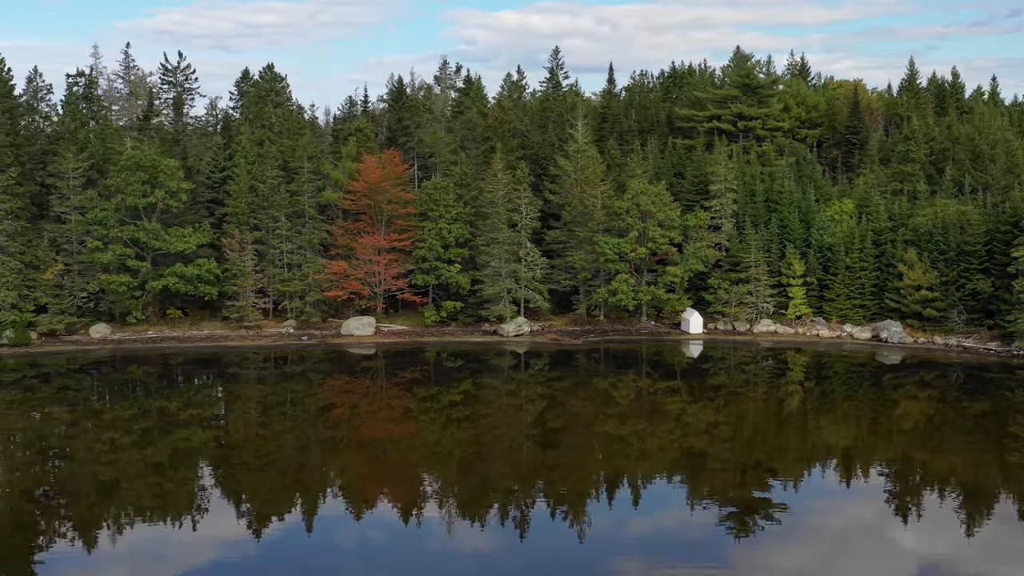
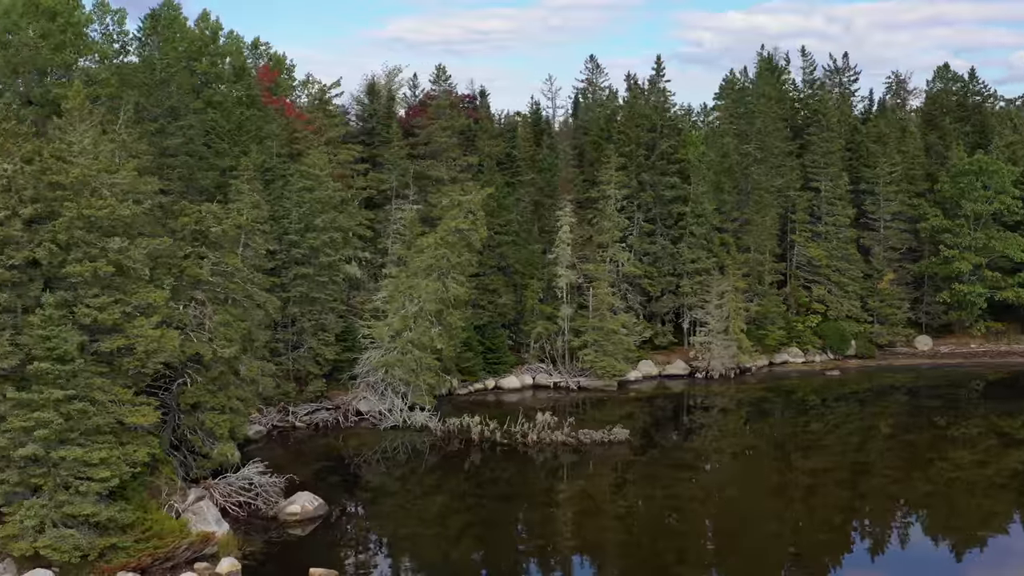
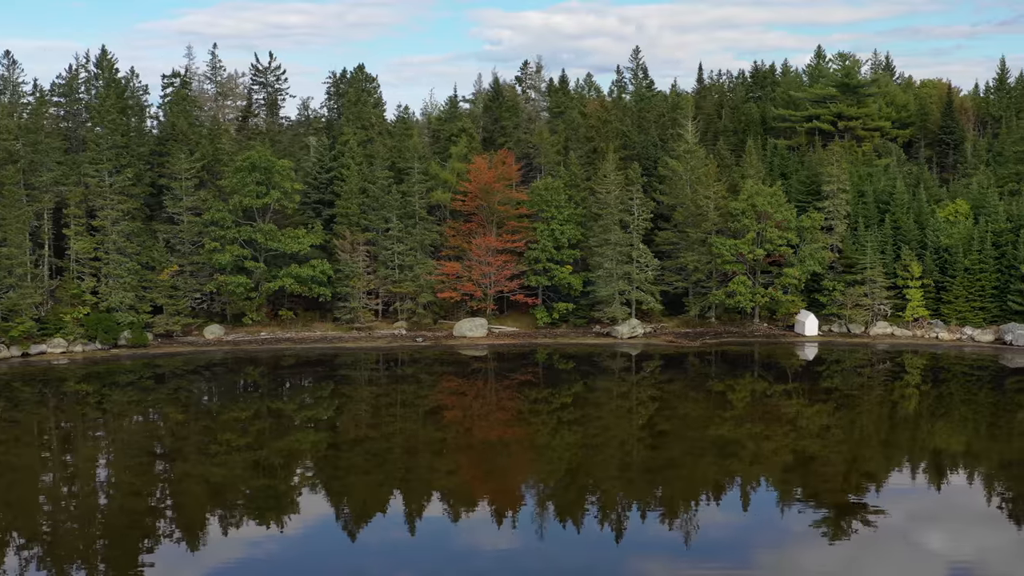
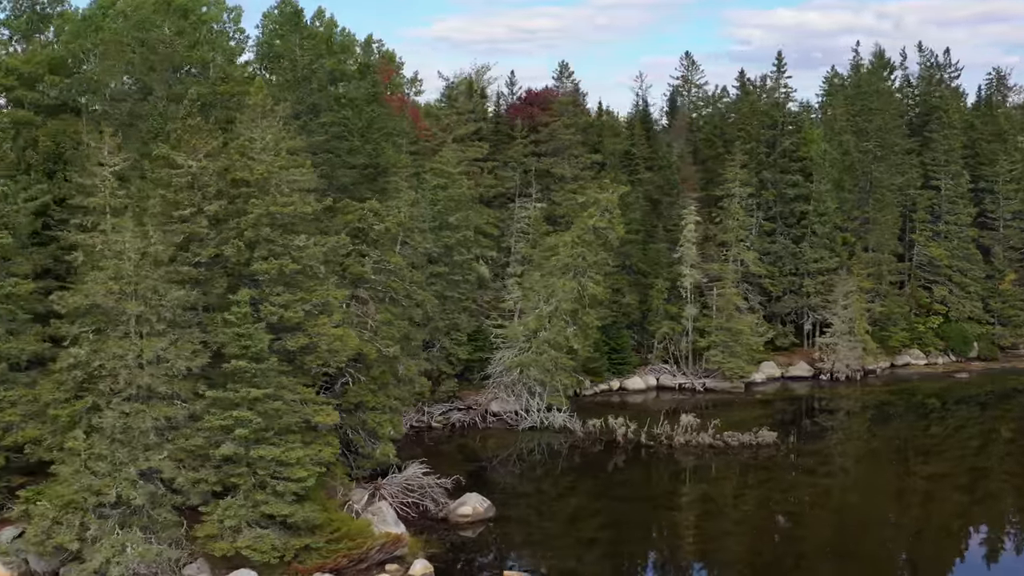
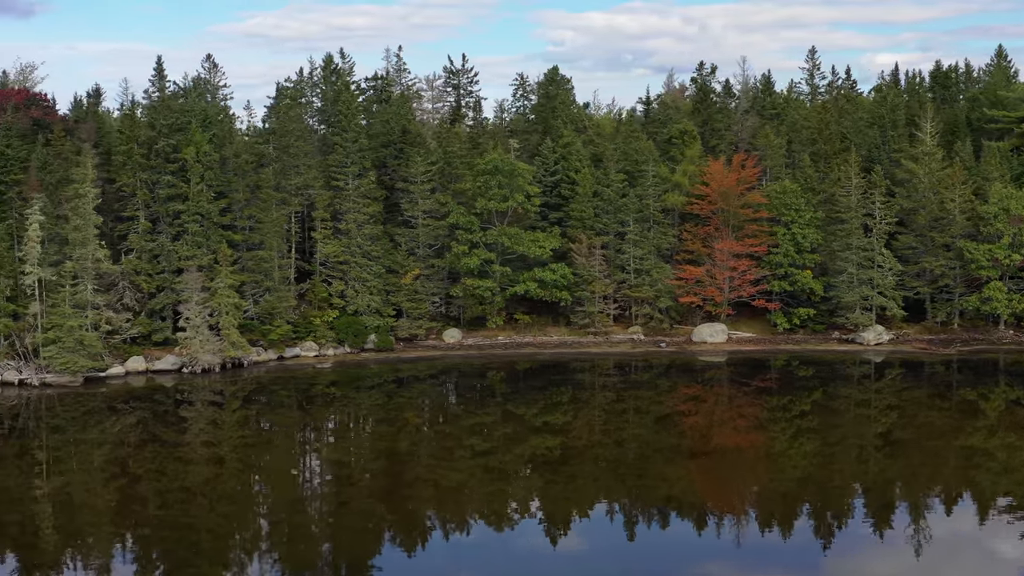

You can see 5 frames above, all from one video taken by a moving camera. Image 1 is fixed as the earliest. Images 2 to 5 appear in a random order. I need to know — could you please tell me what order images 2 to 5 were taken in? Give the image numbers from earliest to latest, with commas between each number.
3, 5, 2, 4
